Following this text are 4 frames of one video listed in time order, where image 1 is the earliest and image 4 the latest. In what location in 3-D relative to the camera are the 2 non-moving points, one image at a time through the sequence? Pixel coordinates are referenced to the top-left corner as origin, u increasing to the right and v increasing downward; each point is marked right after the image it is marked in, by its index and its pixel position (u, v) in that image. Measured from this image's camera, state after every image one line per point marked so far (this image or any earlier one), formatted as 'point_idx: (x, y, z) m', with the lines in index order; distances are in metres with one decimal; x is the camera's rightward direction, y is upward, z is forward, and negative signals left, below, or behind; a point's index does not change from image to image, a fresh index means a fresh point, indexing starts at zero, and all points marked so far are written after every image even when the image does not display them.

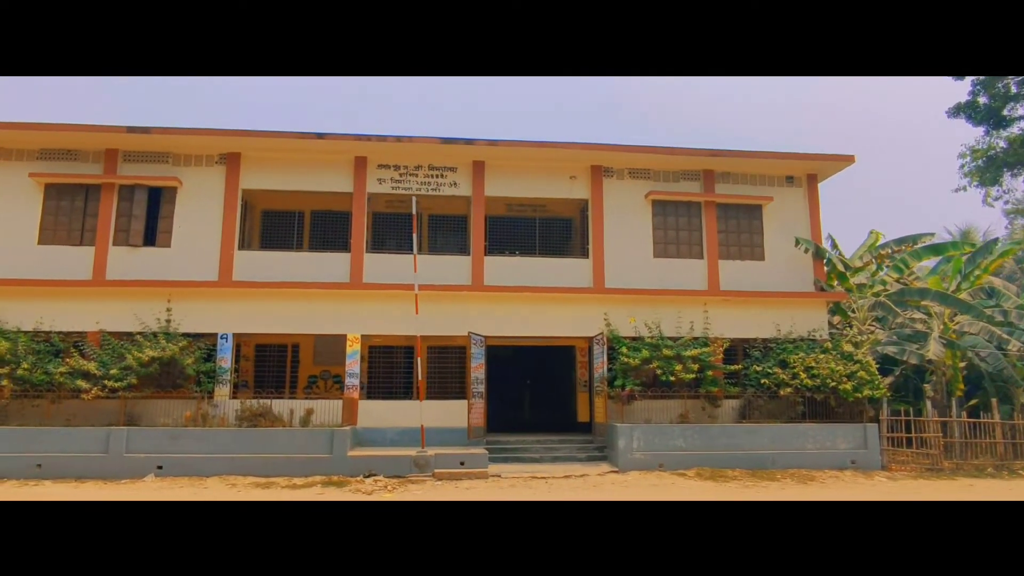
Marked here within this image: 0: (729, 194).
0: (+4.6, +2.0, +14.9) m
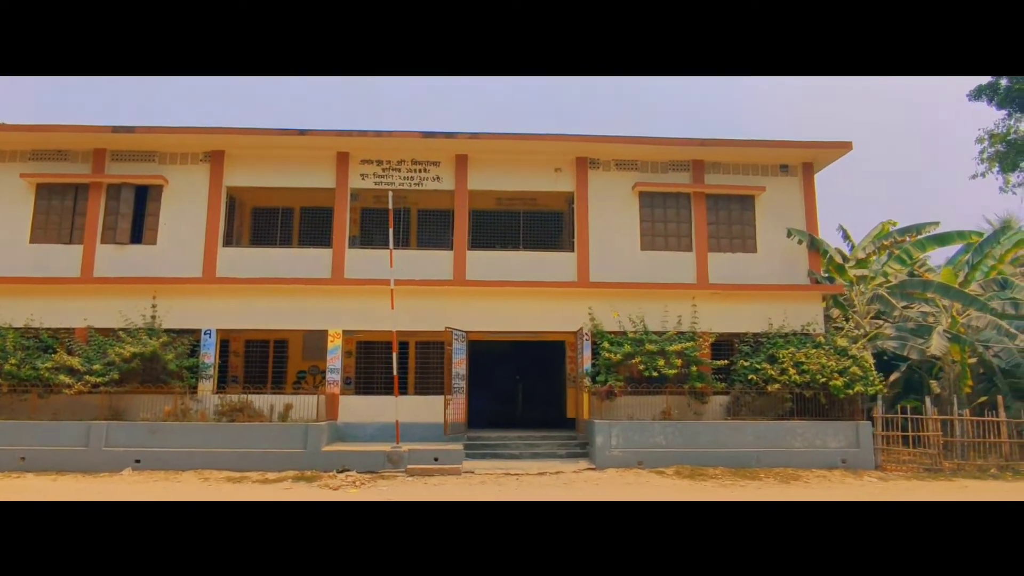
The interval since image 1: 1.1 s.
0: (+4.2, +2.1, +14.5) m
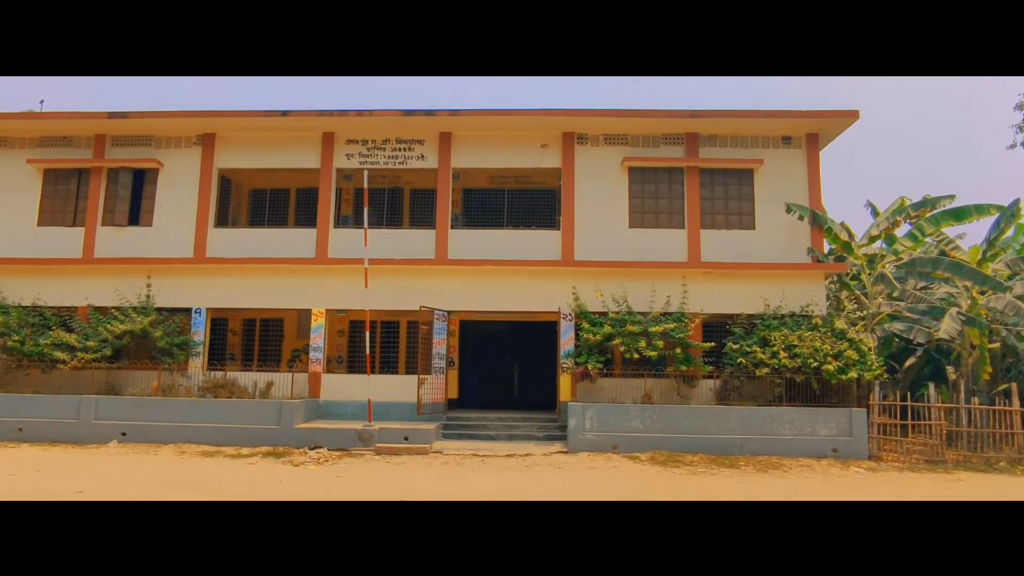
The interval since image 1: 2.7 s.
0: (+3.9, +2.5, +13.8) m
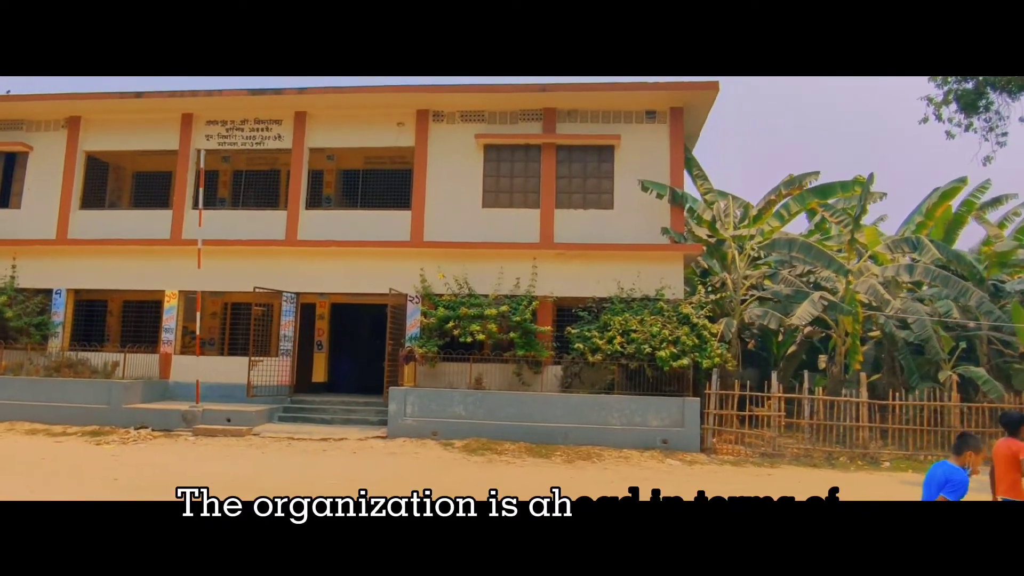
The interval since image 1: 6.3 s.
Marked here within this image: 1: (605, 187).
0: (+1.1, +2.9, +13.1) m
1: (+1.8, +1.9, +13.2) m
